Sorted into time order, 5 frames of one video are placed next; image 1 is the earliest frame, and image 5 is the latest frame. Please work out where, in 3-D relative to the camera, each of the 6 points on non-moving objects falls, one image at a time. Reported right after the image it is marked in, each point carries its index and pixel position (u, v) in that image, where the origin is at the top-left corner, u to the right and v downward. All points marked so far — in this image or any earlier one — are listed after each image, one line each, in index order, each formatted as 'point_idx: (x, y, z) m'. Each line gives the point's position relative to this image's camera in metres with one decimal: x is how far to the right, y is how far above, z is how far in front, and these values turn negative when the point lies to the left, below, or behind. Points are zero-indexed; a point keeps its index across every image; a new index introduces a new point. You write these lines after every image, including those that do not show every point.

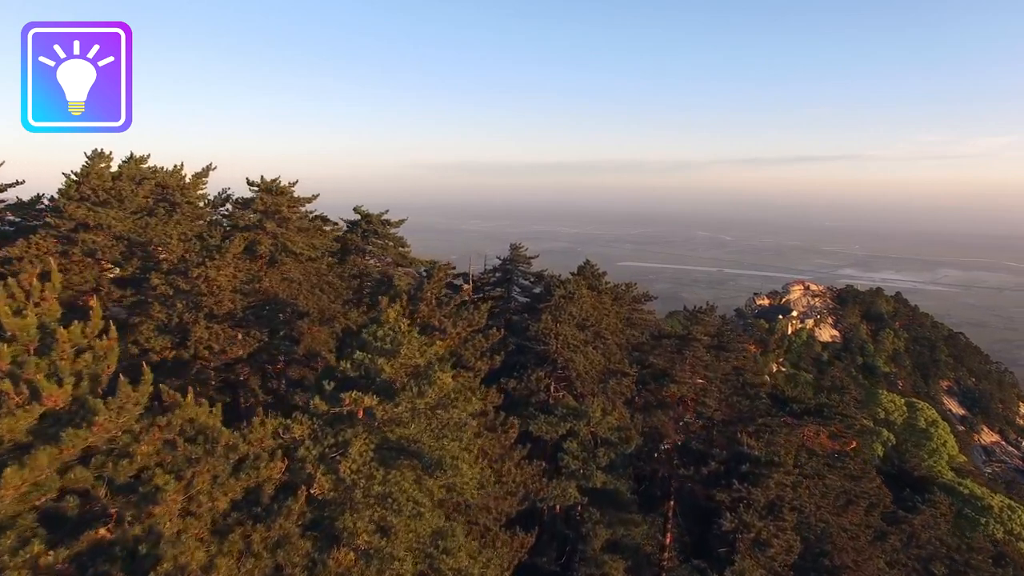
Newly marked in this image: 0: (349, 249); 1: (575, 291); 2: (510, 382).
0: (-5.3, +1.3, +18.1) m
1: (+1.8, -0.1, +15.7) m
2: (-0.1, -2.5, +14.7) m
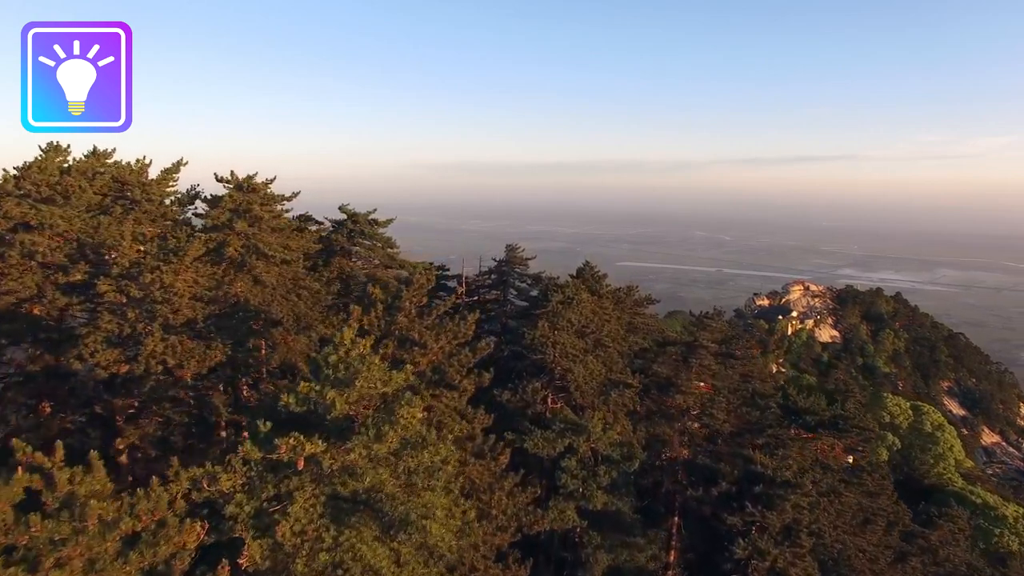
0: (-5.4, +1.2, +17.1) m
1: (+1.6, -0.2, +14.7) m
2: (-0.2, -2.6, +13.7) m
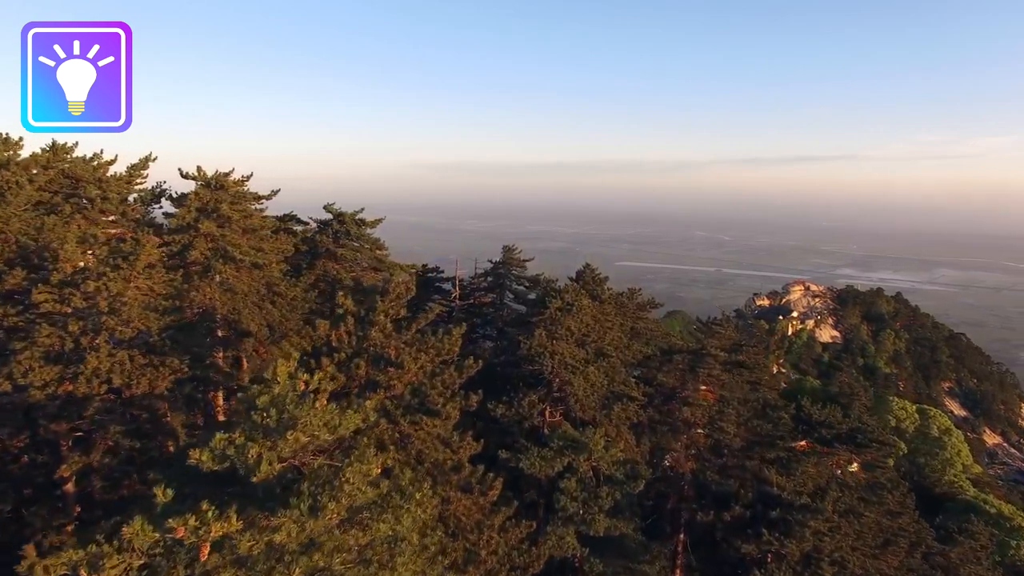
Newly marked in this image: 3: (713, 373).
0: (-5.5, +1.0, +16.1) m
1: (+1.5, -0.3, +13.7) m
2: (-0.3, -2.7, +12.7) m
3: (+5.3, -2.3, +14.9) m
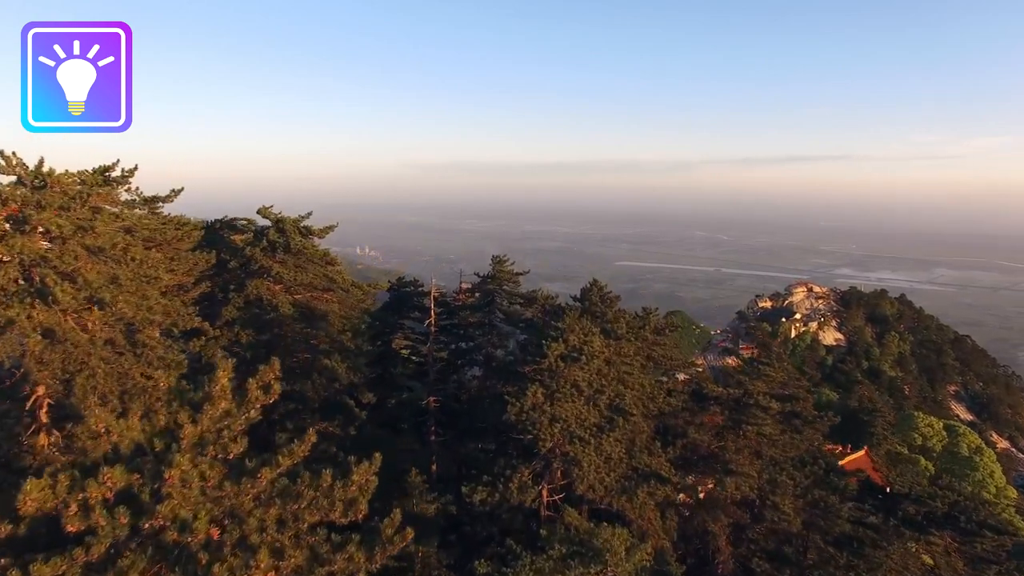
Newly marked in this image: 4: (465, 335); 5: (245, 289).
0: (-5.8, +0.4, +12.5) m
1: (+1.3, -0.9, +10.1) m
2: (-0.6, -3.3, +9.2) m
3: (+5.0, -2.9, +11.3) m
4: (-1.3, -1.3, +16.3) m
5: (-5.9, +0.1, +12.2) m
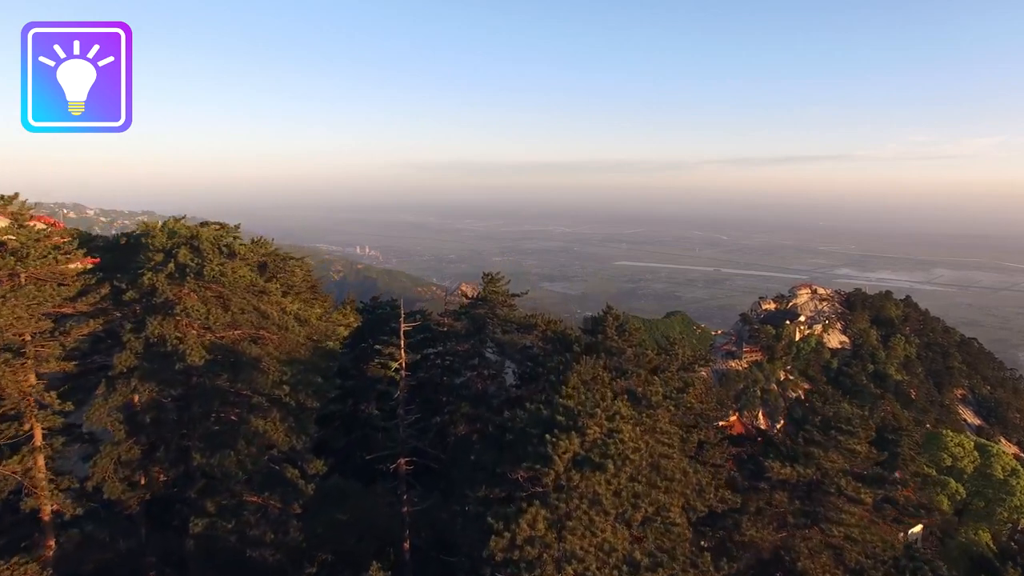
0: (-6.0, -0.2, +9.3) m
1: (+1.1, -1.6, +6.9) m
2: (-0.7, -4.0, +5.9) m
3: (+4.9, -3.5, +8.1) m
4: (-1.5, -1.9, +13.1) m
5: (-6.0, -0.6, +9.0) m
